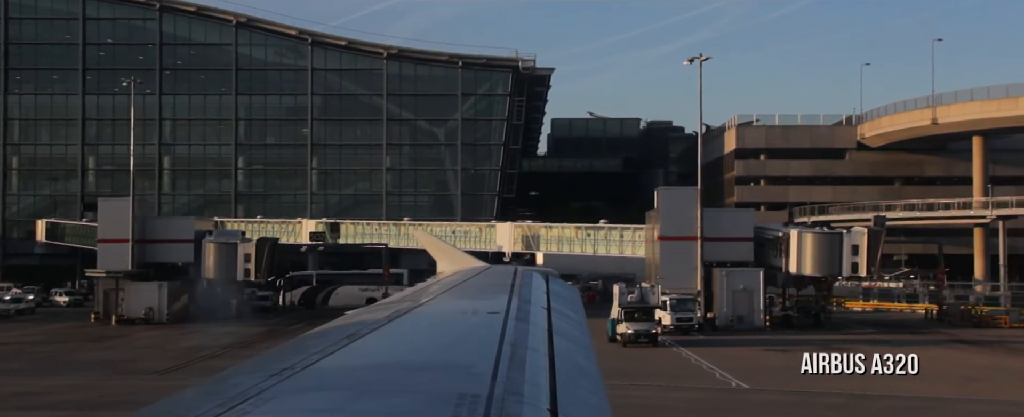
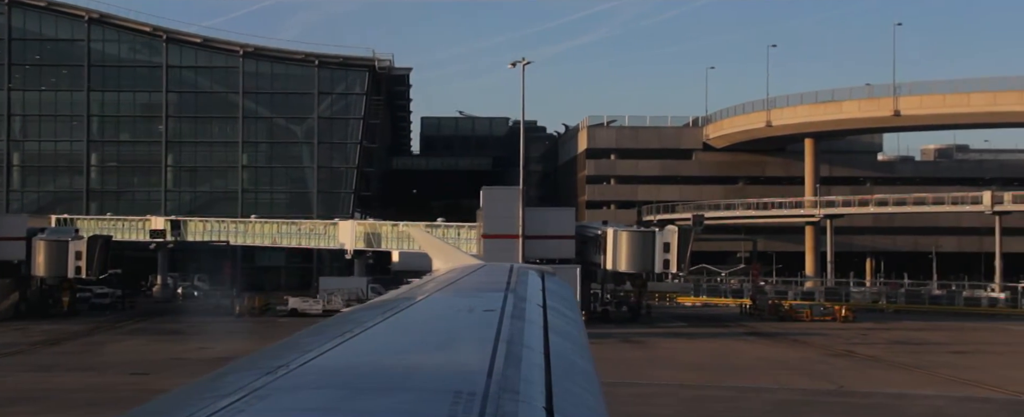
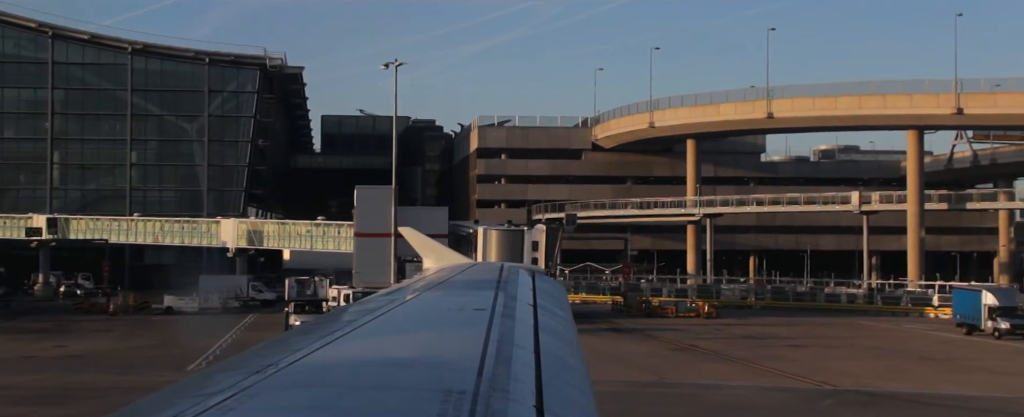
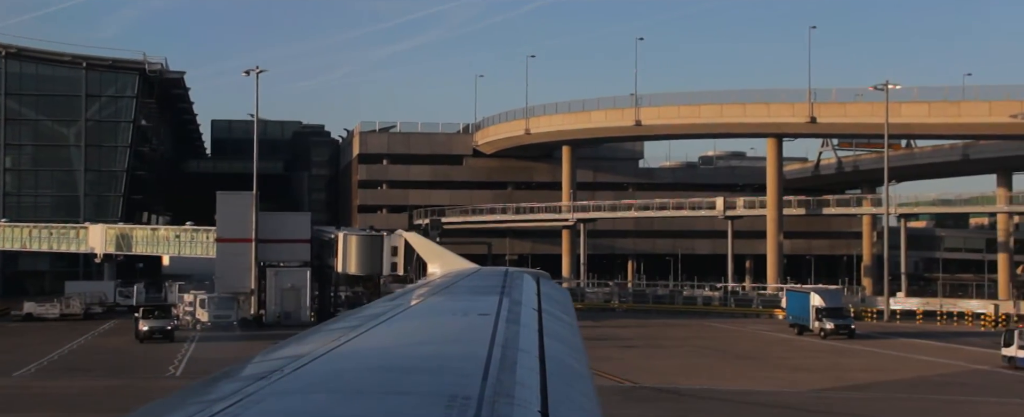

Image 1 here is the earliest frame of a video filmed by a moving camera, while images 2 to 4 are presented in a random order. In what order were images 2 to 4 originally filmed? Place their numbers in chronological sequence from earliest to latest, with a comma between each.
2, 3, 4
